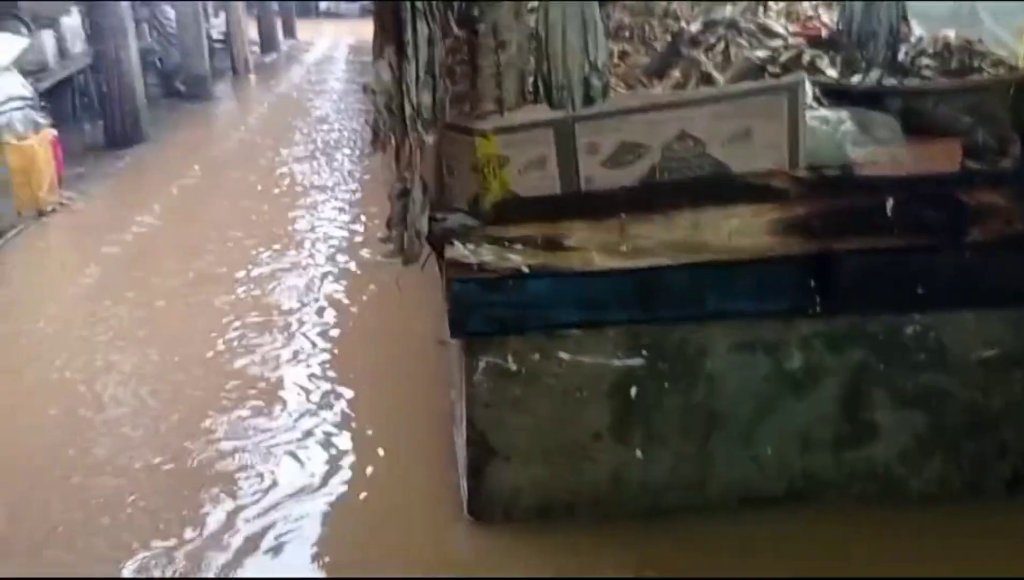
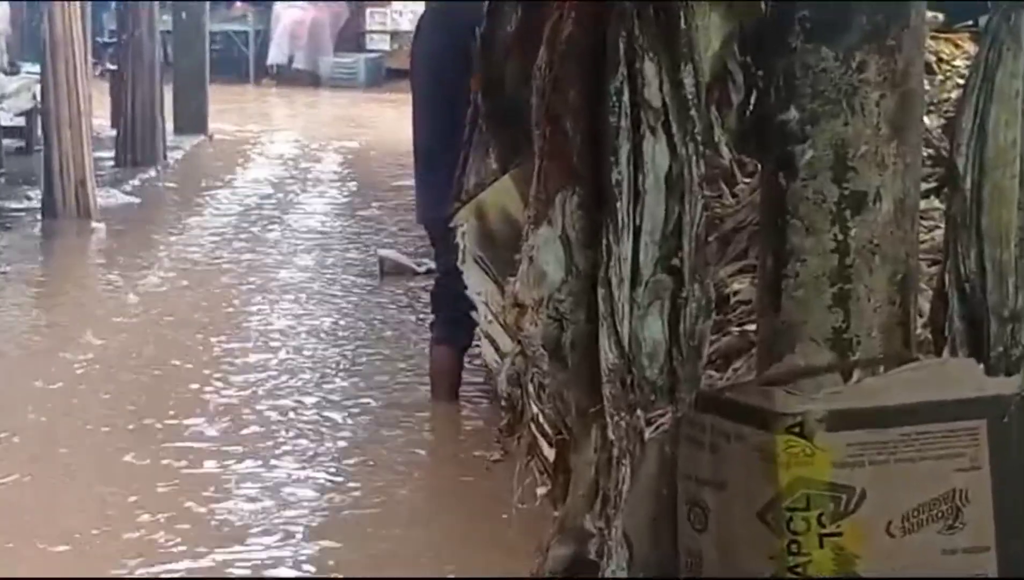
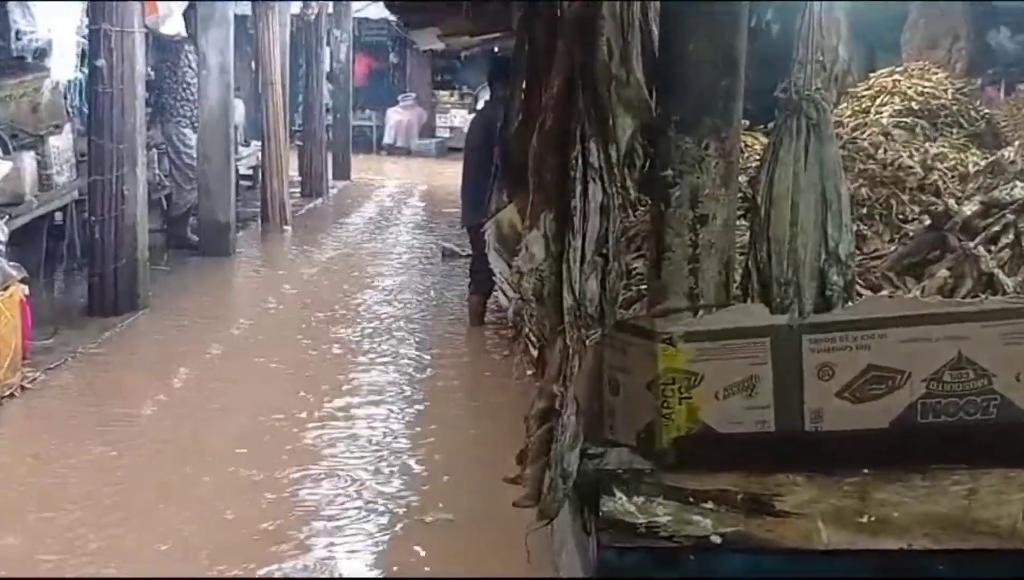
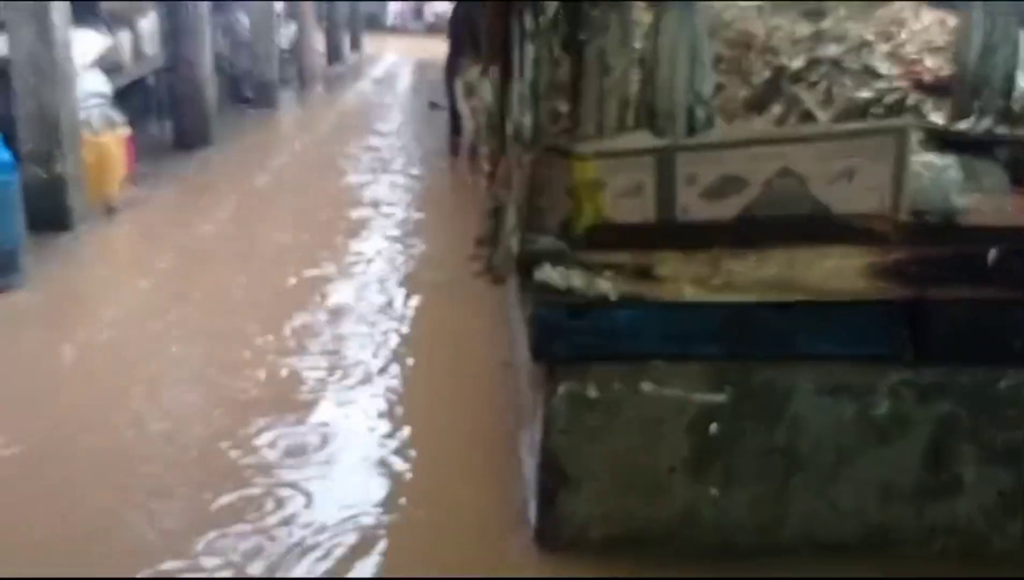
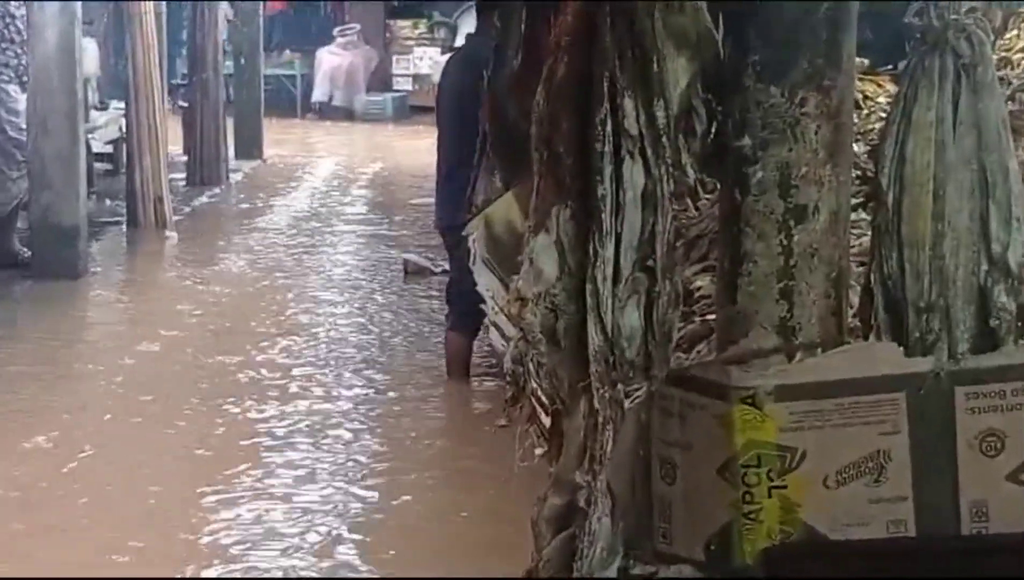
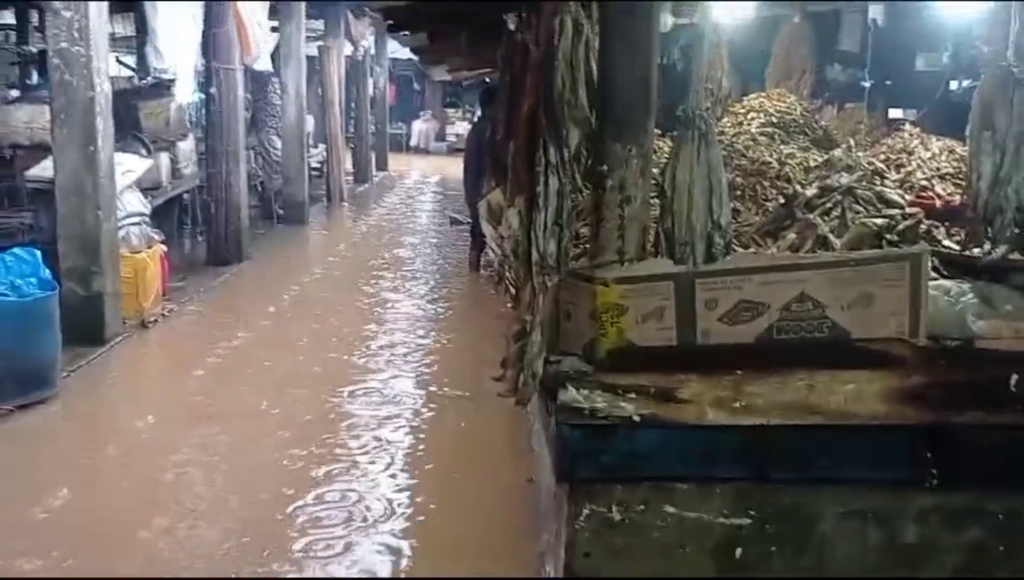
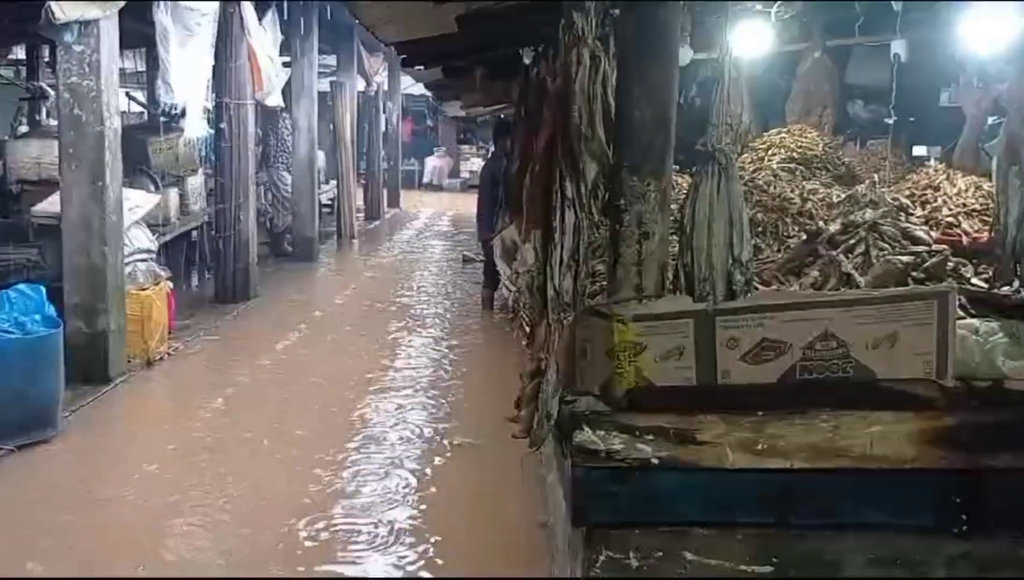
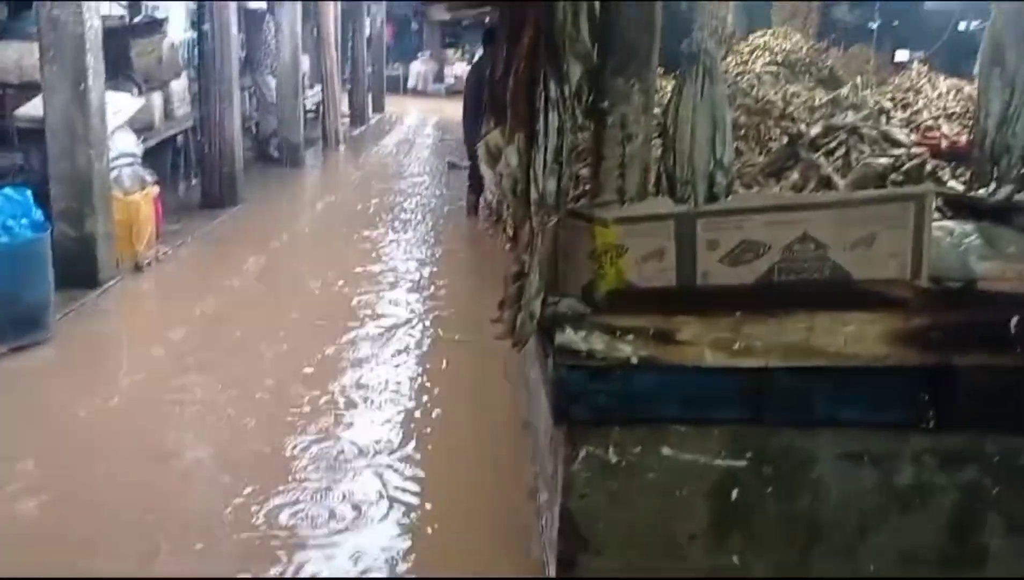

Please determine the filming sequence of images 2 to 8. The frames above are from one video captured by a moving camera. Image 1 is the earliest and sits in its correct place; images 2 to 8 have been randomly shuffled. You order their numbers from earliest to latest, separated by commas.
4, 8, 6, 7, 3, 5, 2
